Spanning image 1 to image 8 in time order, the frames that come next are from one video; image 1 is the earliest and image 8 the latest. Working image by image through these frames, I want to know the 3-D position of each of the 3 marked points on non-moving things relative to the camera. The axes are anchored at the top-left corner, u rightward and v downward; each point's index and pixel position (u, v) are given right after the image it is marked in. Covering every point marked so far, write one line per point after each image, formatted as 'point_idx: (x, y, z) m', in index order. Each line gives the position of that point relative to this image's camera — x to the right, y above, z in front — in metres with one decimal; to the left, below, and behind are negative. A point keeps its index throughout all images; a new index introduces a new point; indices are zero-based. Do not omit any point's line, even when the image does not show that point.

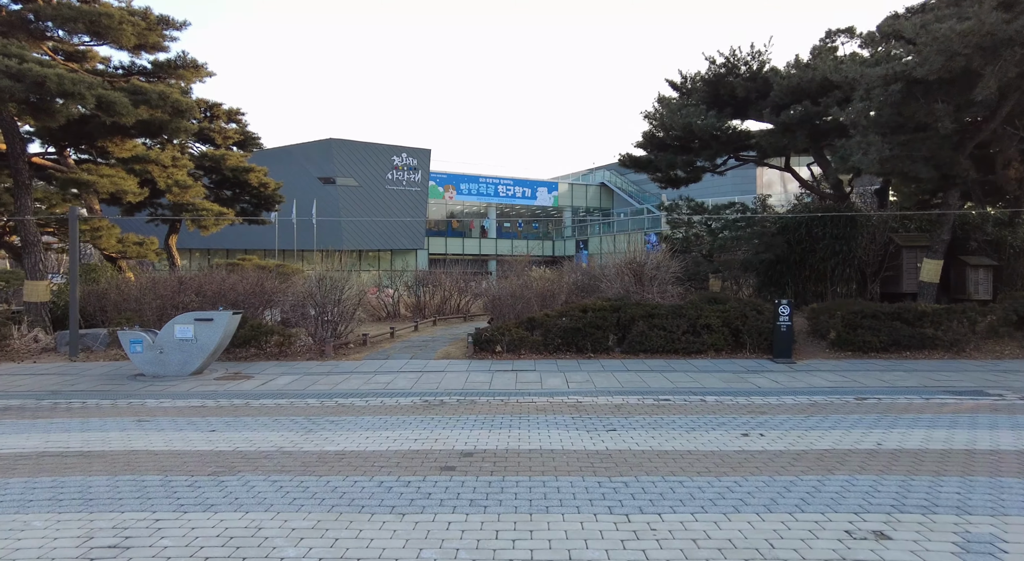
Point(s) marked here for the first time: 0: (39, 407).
0: (-6.5, -1.7, +8.6) m
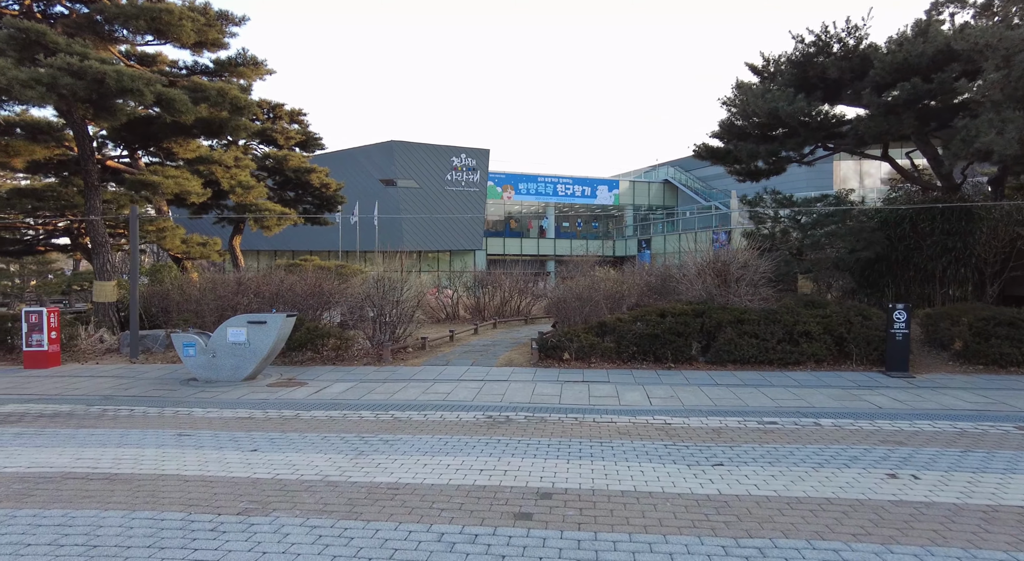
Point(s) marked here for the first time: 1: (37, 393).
0: (-5.6, -1.8, +8.2) m
1: (-7.5, -1.8, +9.9) m
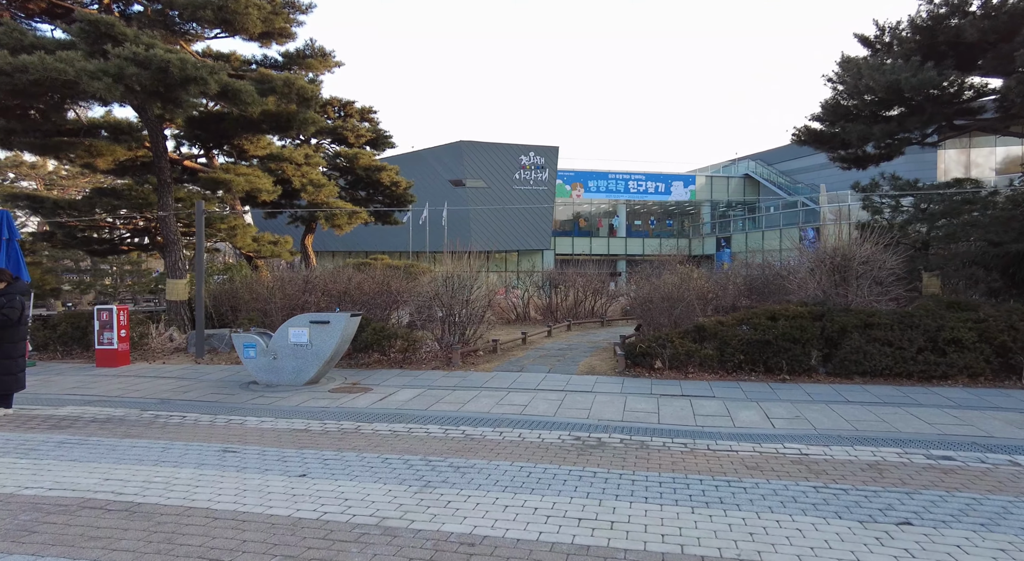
0: (-4.5, -1.7, +7.6) m
1: (-6.3, -1.7, +9.5) m
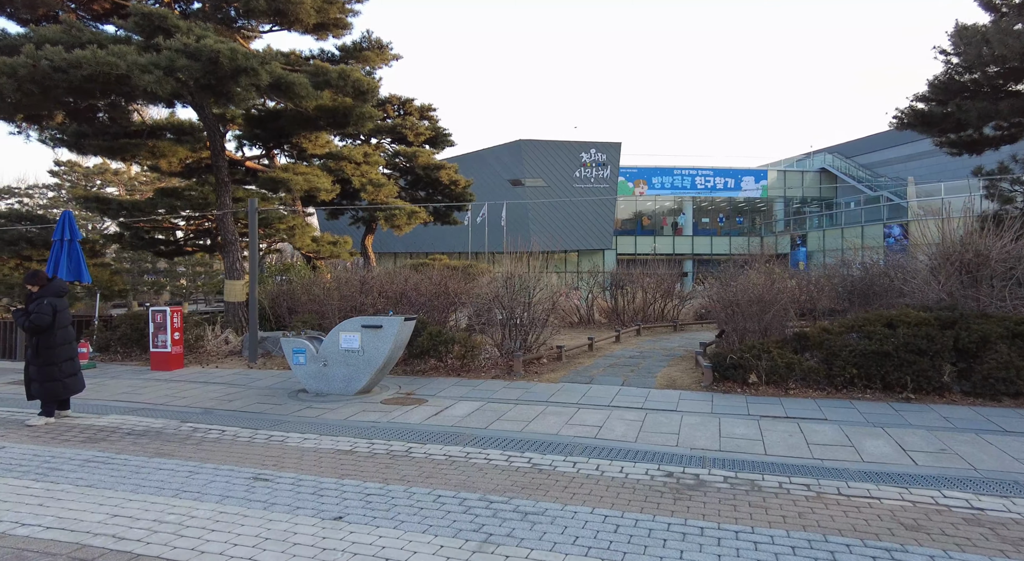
0: (-3.8, -1.7, +7.0) m
1: (-5.3, -1.8, +9.0) m
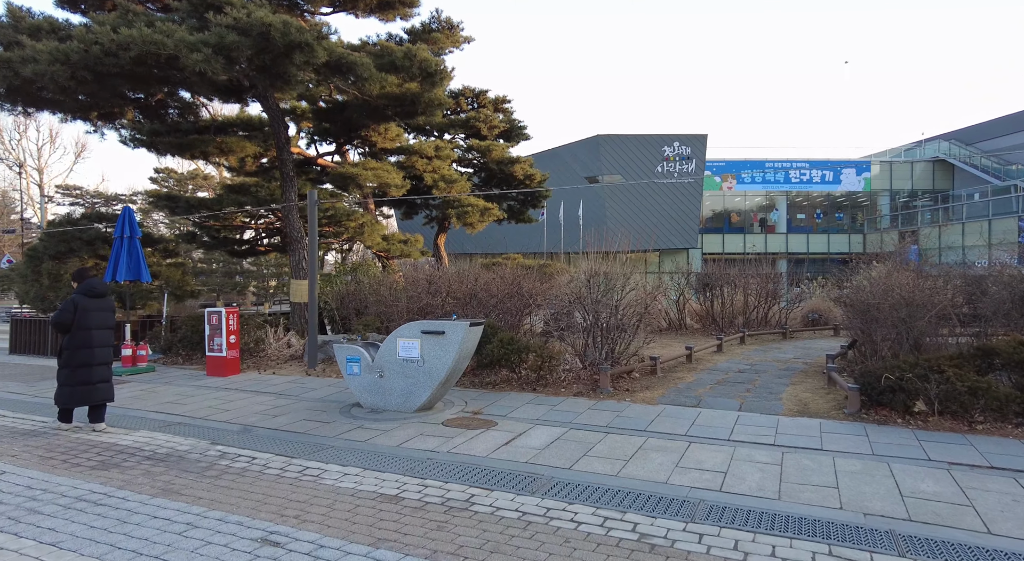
0: (-2.9, -1.7, +5.9) m
1: (-4.2, -1.7, +8.1) m
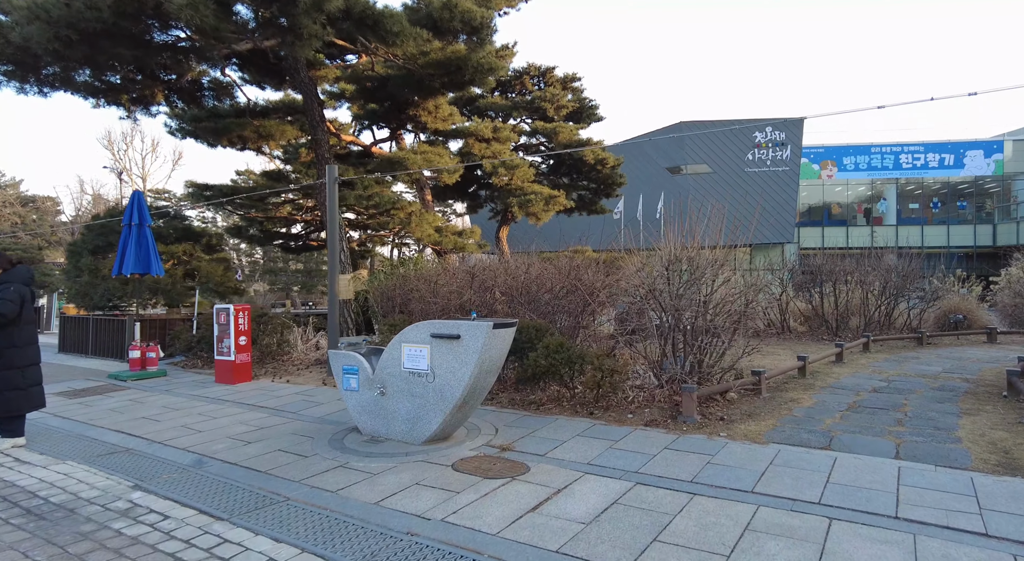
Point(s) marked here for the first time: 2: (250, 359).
0: (-2.8, -1.6, +4.1) m
1: (-3.8, -1.6, +6.4) m
2: (-4.1, -1.2, +9.8) m
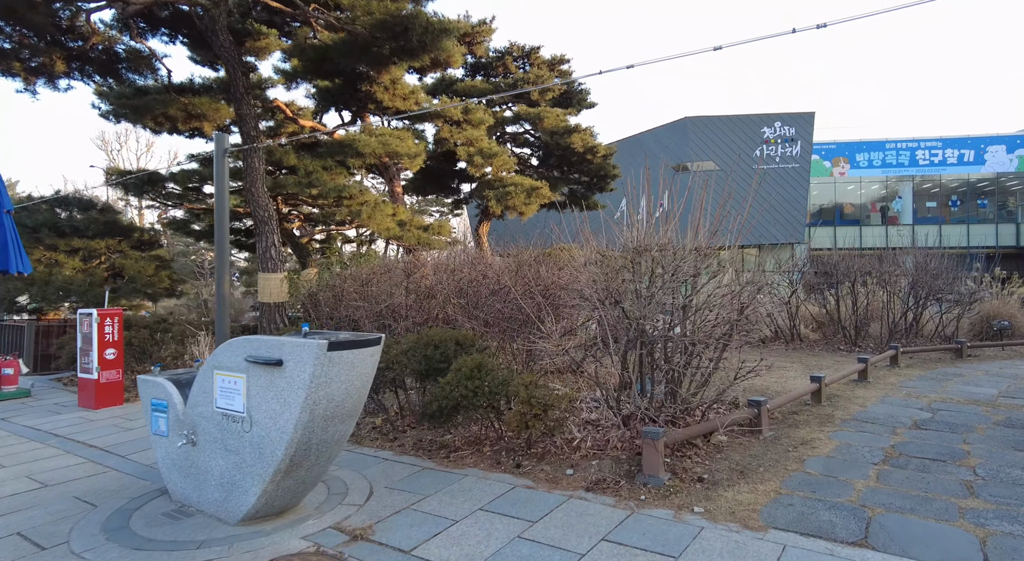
0: (-3.6, -1.5, +2.1) m
1: (-4.6, -1.6, +4.5) m
2: (-4.9, -1.2, +7.9) m
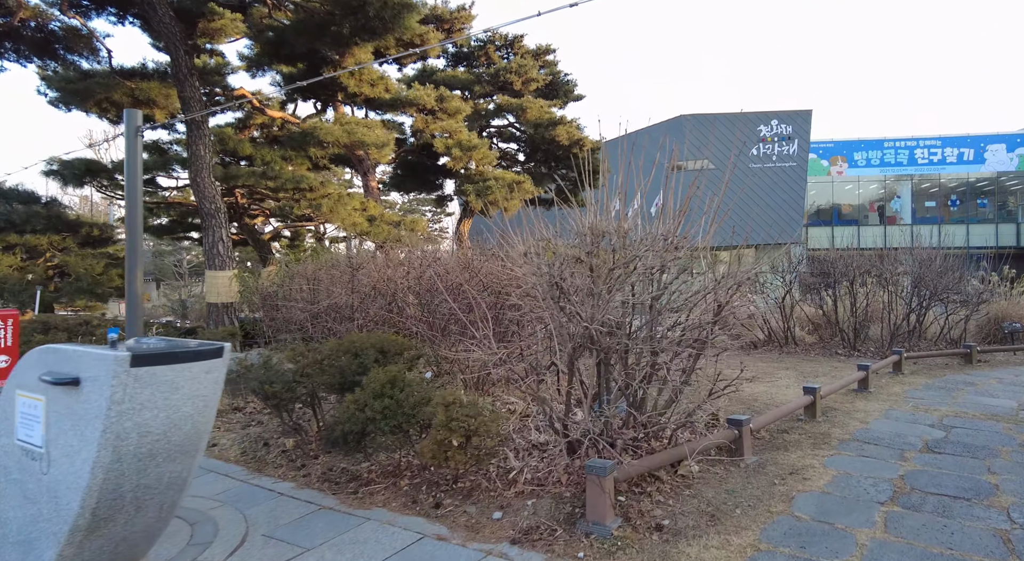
0: (-4.1, -1.5, +1.2) m
1: (-5.1, -1.5, +3.5) m
2: (-5.4, -1.2, +6.9) m
